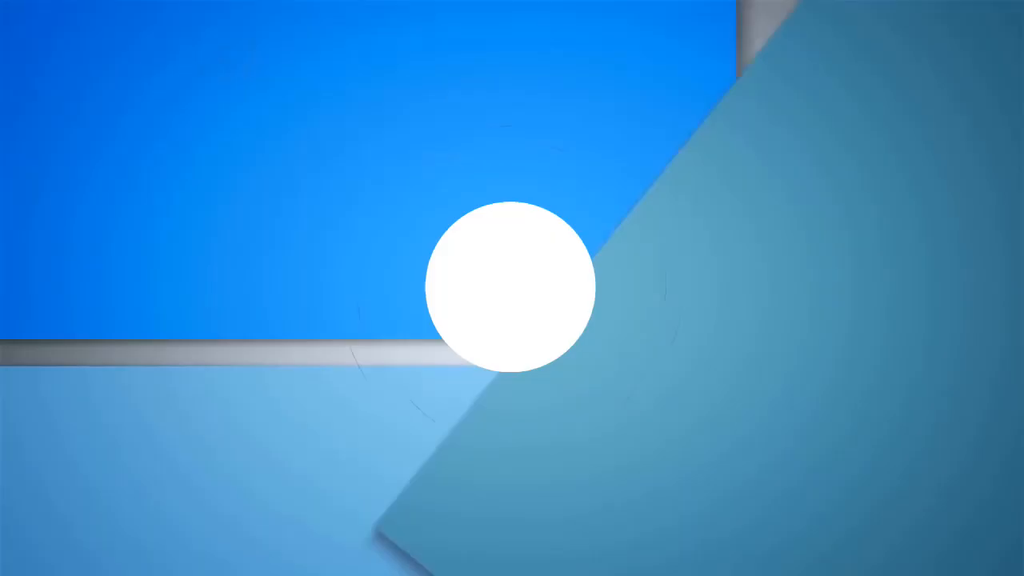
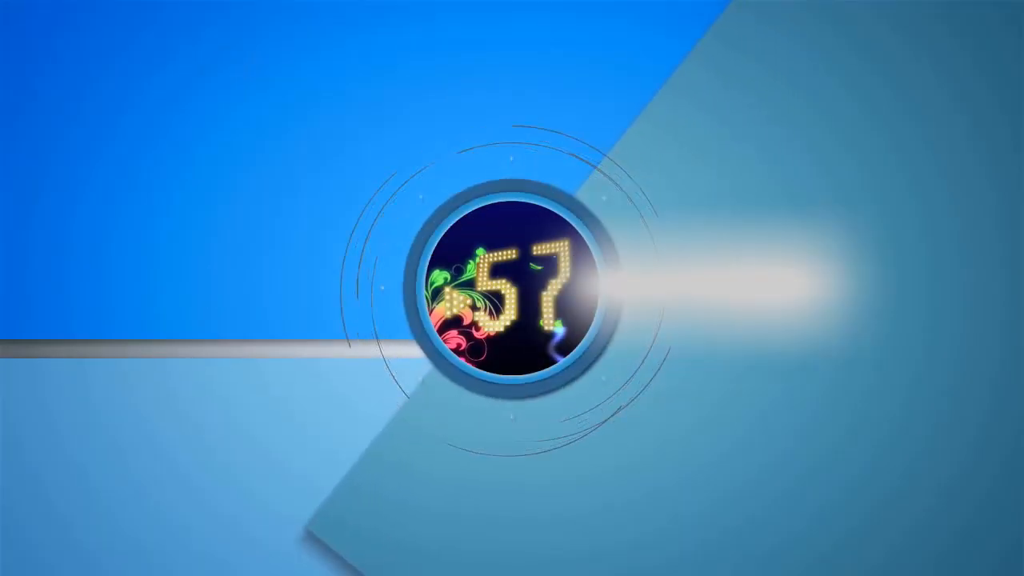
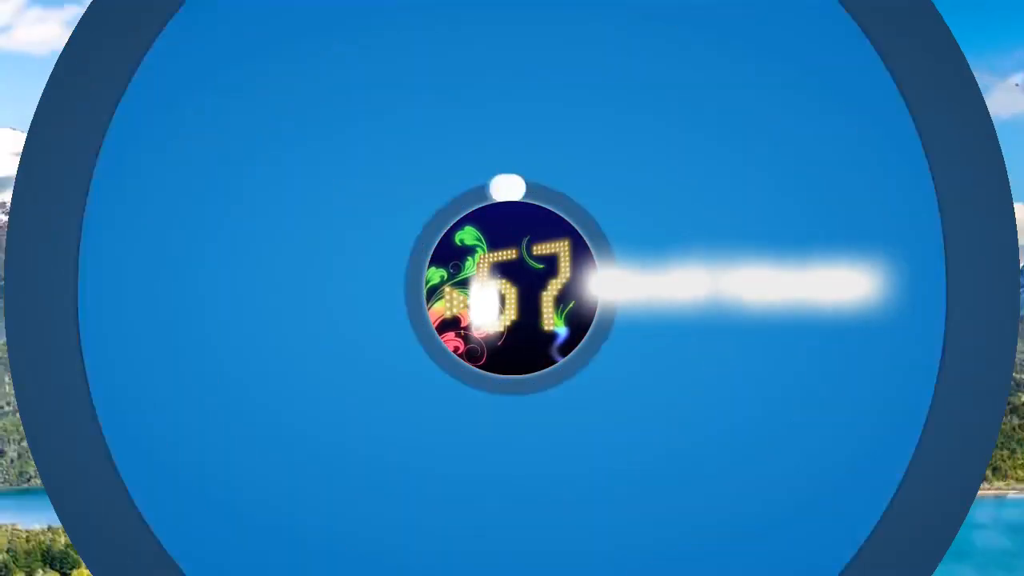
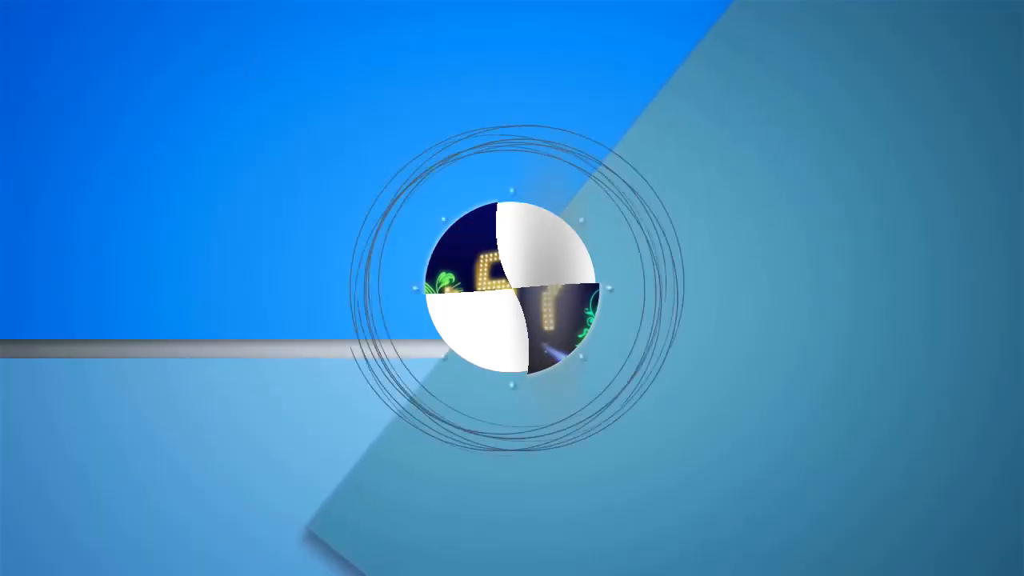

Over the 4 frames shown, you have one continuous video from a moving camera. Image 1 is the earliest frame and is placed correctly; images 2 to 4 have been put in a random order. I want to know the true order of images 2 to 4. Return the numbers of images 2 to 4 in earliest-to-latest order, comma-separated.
4, 2, 3
